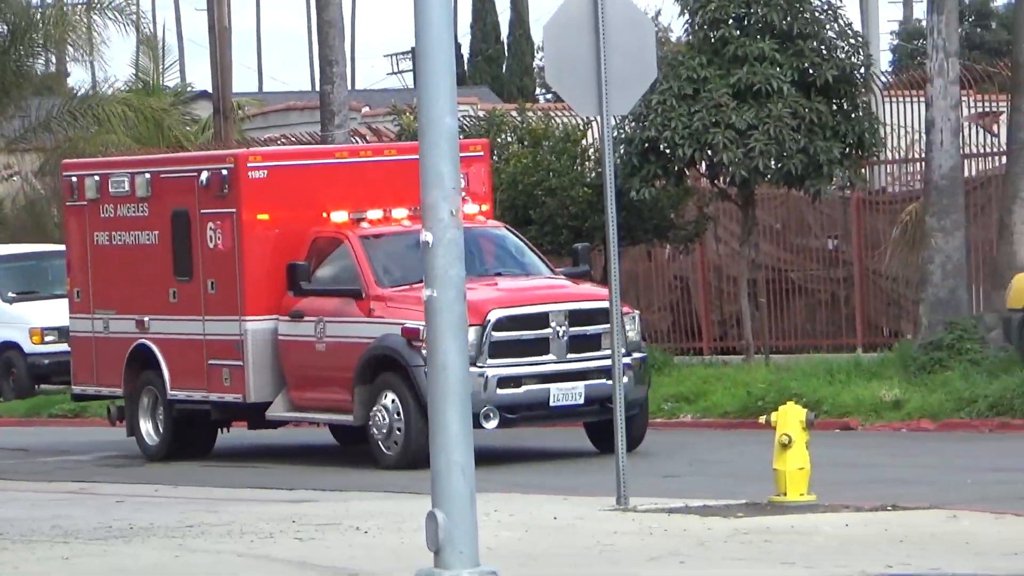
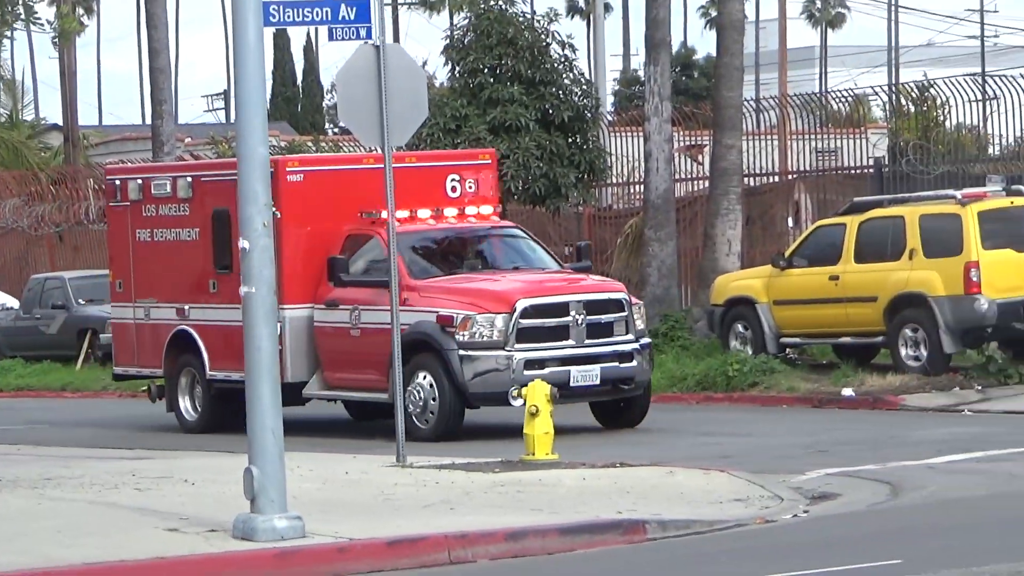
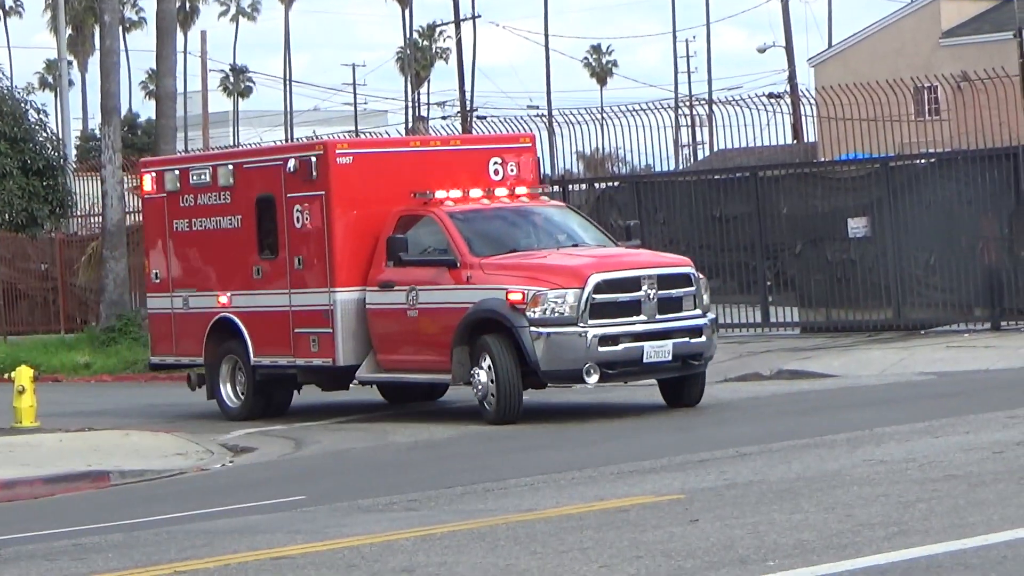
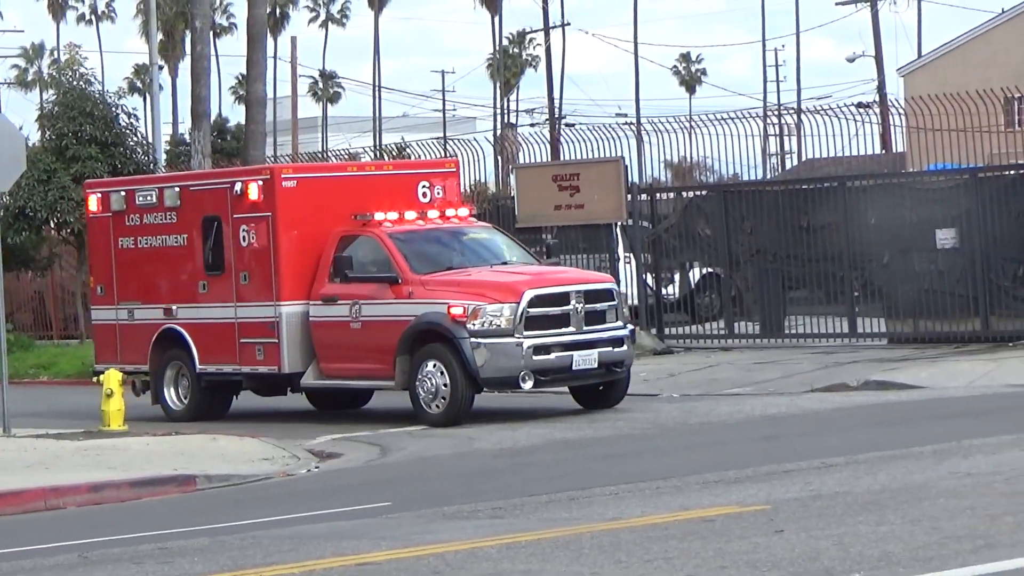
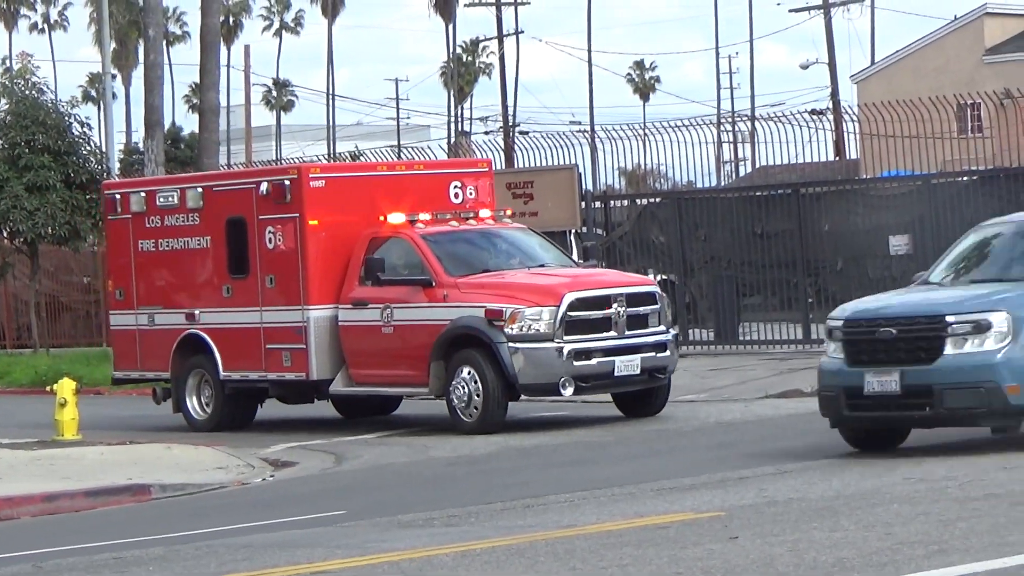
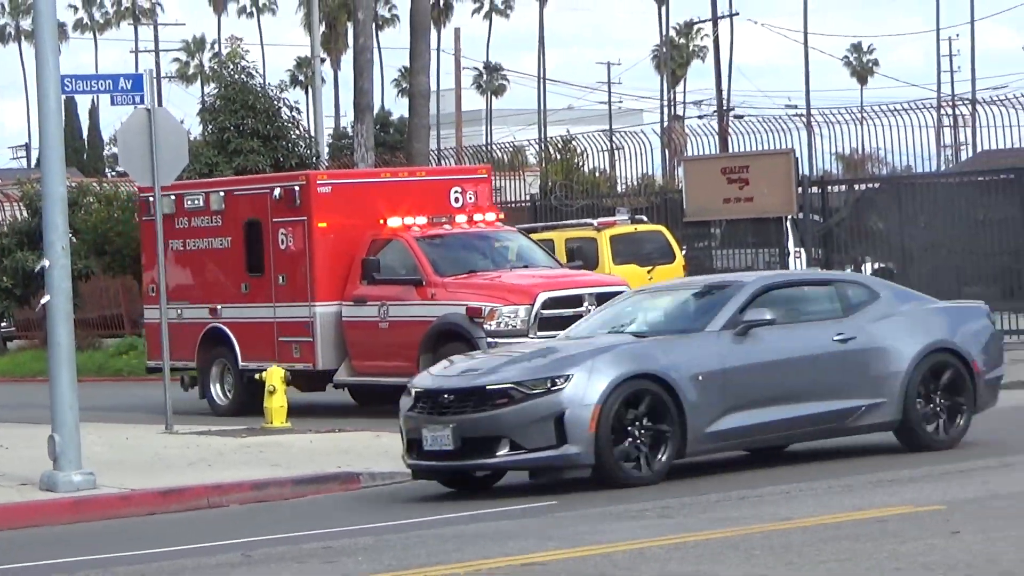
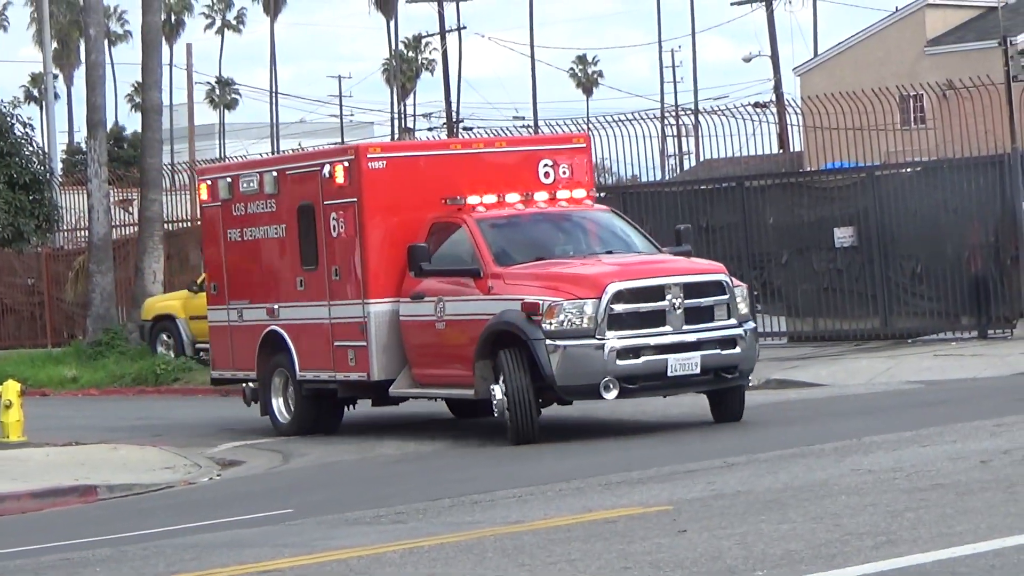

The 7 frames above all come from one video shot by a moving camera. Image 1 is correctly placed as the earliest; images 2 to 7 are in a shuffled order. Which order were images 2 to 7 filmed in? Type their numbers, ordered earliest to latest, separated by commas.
2, 6, 4, 5, 3, 7
